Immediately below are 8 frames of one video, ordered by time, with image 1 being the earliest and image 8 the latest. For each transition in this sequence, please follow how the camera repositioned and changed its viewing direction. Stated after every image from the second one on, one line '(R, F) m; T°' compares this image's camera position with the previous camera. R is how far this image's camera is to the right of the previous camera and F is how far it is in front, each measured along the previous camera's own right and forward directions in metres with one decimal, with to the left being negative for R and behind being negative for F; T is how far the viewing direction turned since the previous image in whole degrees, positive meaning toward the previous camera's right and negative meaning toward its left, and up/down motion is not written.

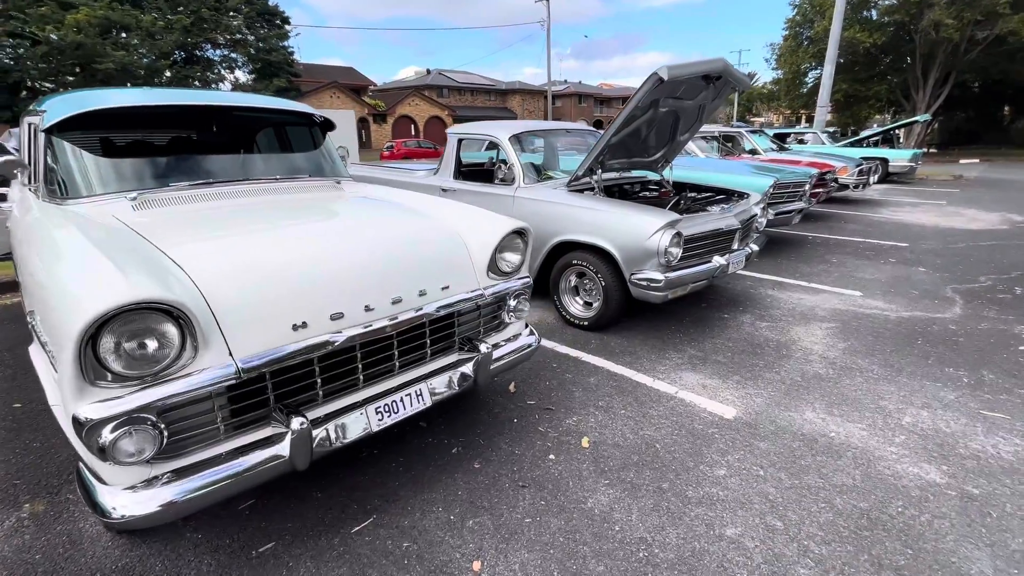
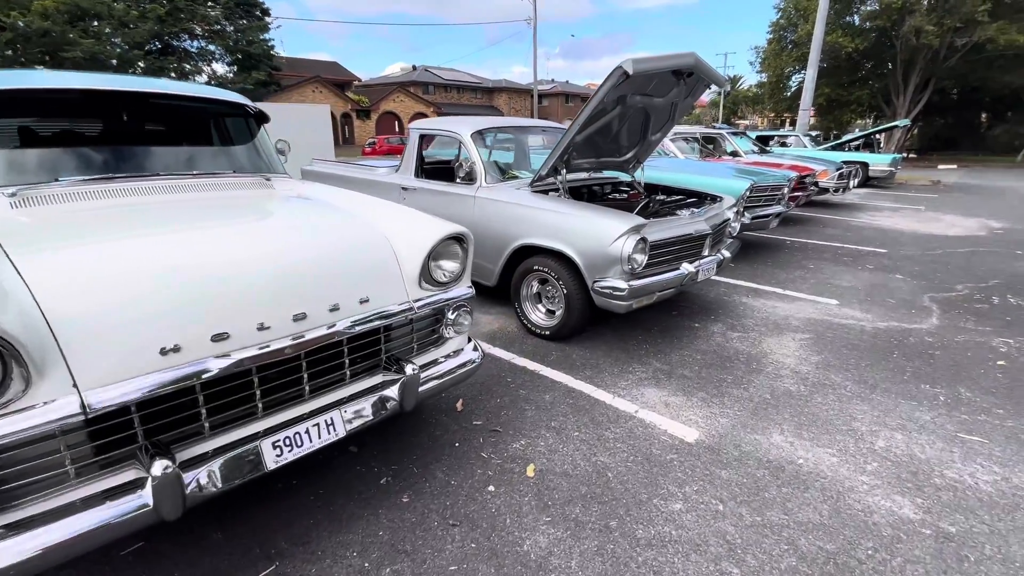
(+0.2, +0.3) m; +1°
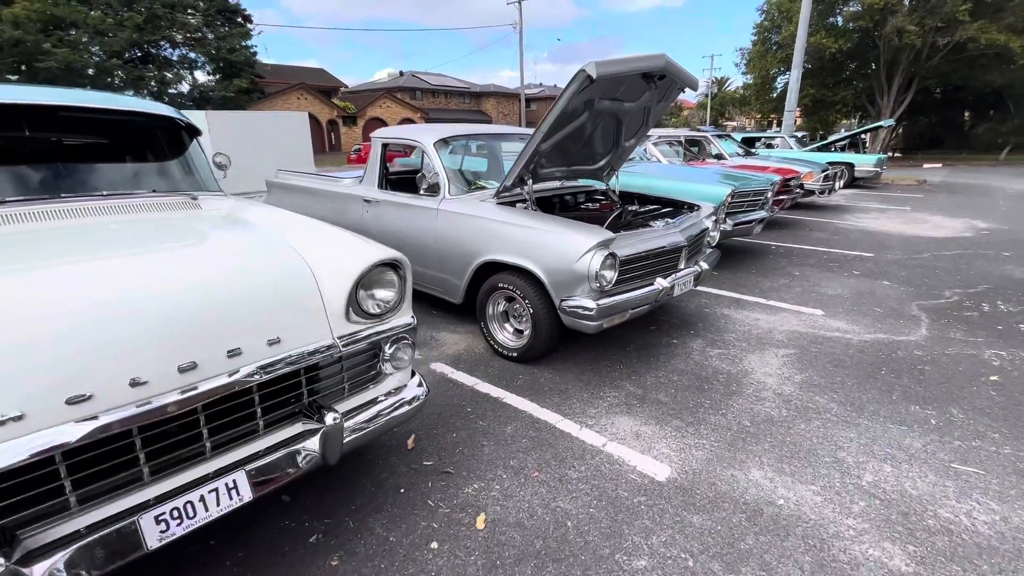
(+0.2, +0.2) m; +1°
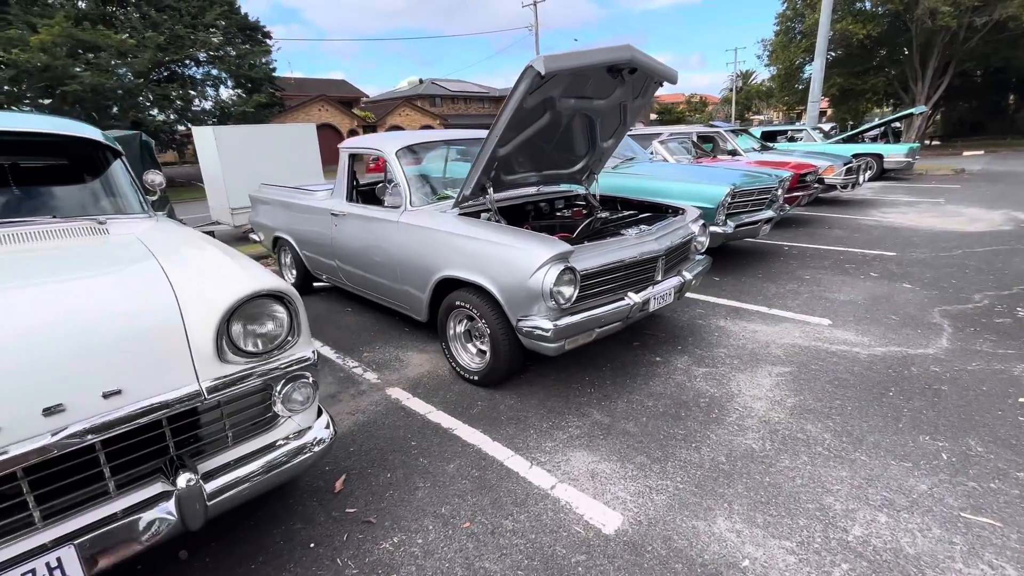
(+0.5, +0.3) m; -3°
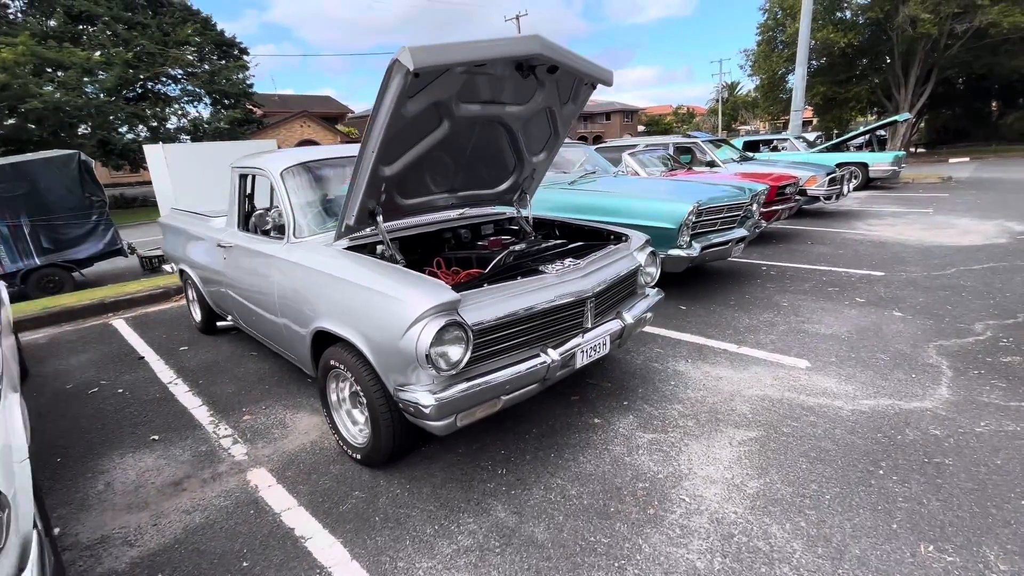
(+0.5, +0.7) m; +1°
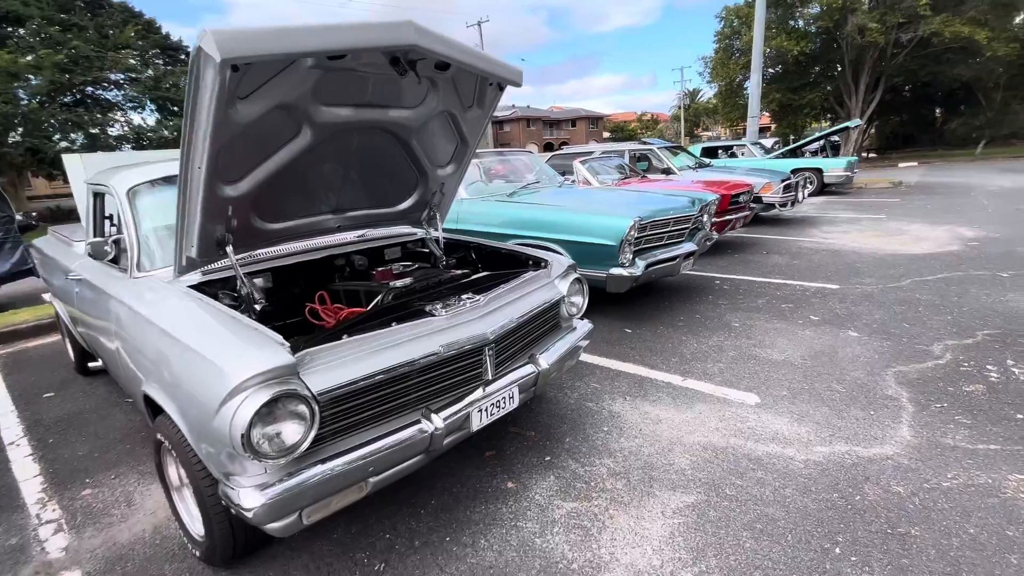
(+0.4, +0.5) m; +3°
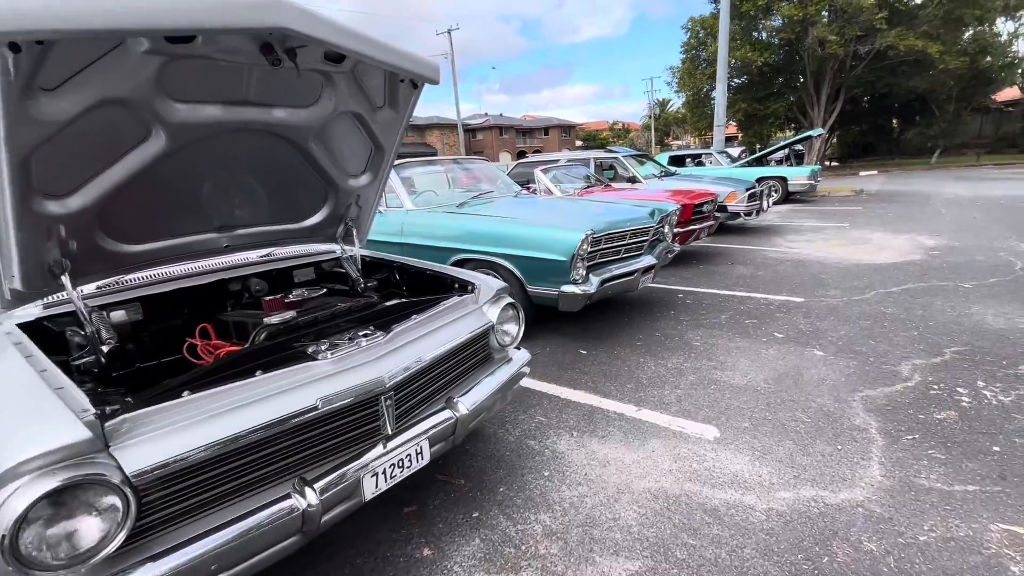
(+0.3, +0.4) m; +3°
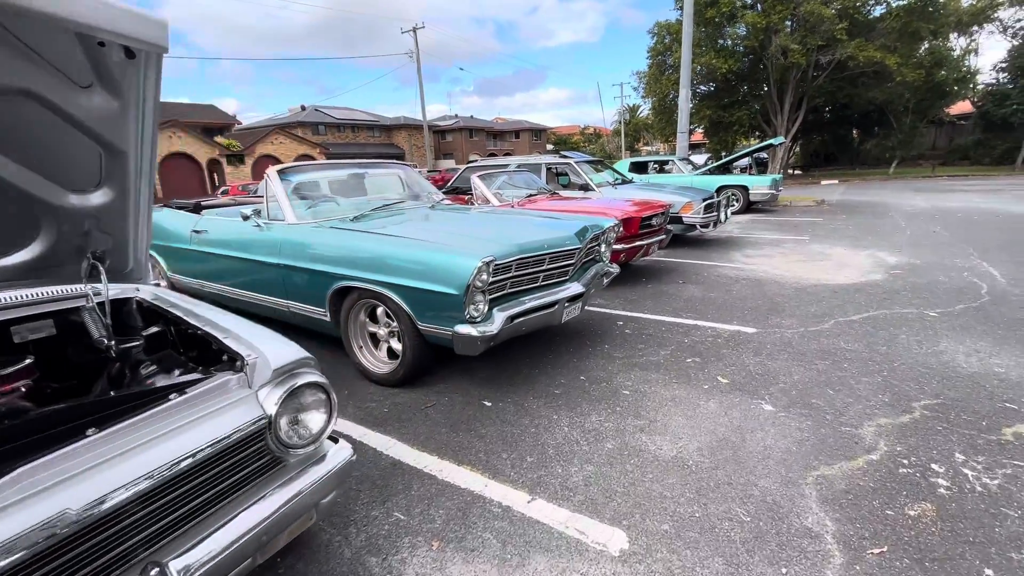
(+0.6, +0.8) m; +3°
